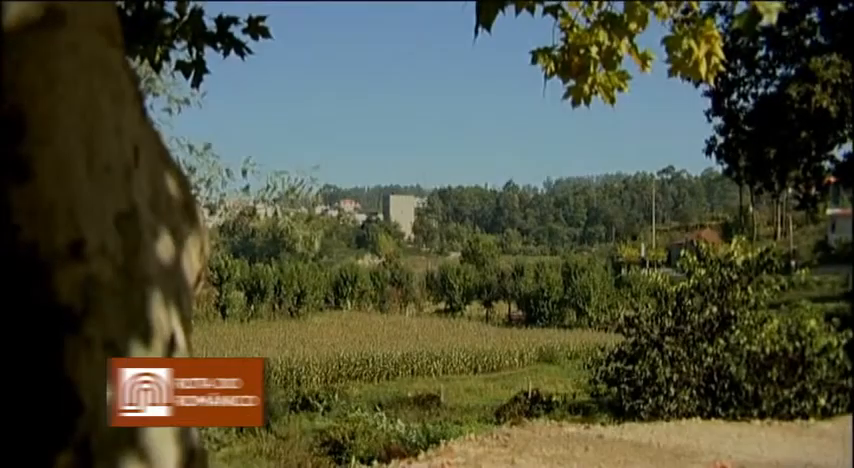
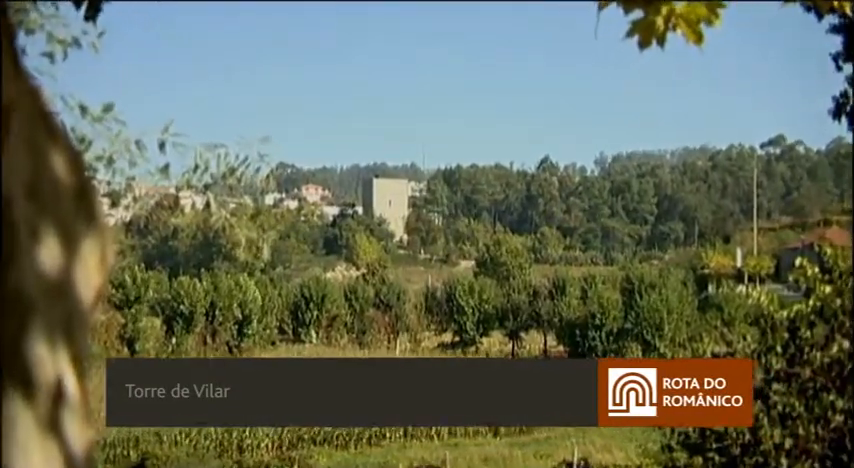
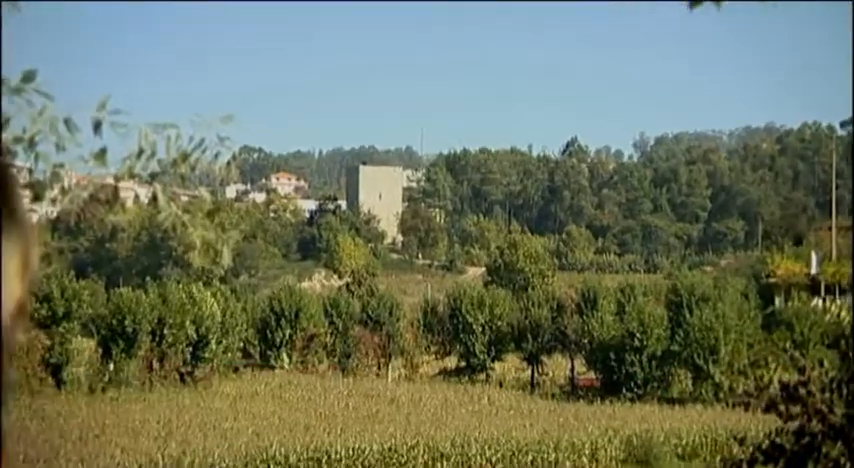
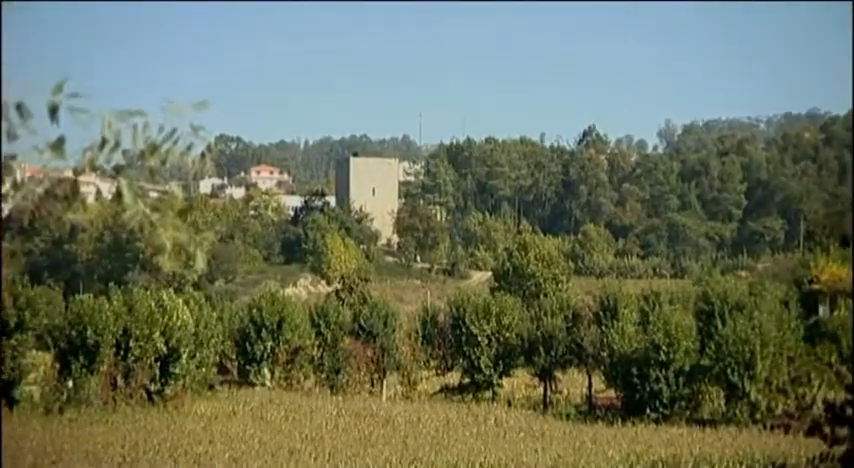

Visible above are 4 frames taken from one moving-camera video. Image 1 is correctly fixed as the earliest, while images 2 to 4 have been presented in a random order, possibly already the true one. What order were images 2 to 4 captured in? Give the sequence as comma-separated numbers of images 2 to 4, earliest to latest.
2, 3, 4
